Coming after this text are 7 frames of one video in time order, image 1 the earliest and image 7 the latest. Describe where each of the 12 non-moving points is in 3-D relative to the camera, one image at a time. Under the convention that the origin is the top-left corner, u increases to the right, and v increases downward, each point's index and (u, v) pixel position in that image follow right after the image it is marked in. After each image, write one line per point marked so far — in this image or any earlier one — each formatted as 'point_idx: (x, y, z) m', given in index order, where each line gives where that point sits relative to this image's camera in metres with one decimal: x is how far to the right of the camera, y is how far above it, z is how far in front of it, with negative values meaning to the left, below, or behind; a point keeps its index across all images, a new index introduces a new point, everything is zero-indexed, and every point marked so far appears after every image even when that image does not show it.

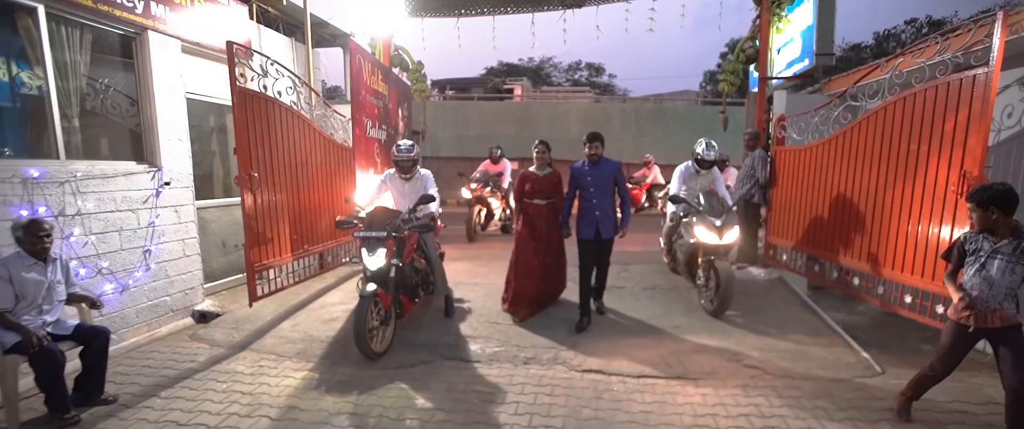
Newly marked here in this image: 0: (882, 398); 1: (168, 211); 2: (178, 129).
0: (+3.0, -1.5, +3.4) m
1: (-3.8, 0.0, +4.7) m
2: (-3.8, +1.0, +4.8) m
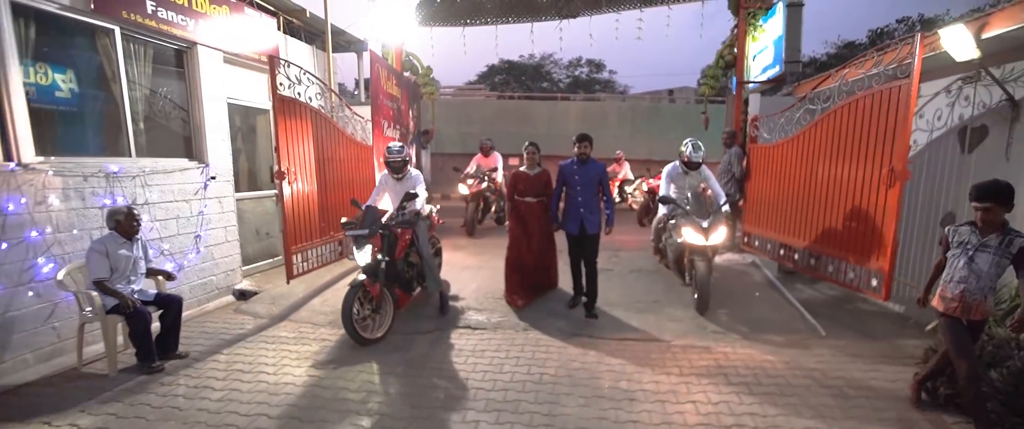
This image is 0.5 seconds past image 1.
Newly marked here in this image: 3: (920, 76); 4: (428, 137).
0: (+3.0, -1.4, +4.1) m
1: (-3.8, +0.2, +5.4) m
2: (-3.8, +1.1, +5.5) m
3: (+3.8, +1.3, +4.0) m
4: (-1.8, +1.7, +9.2) m
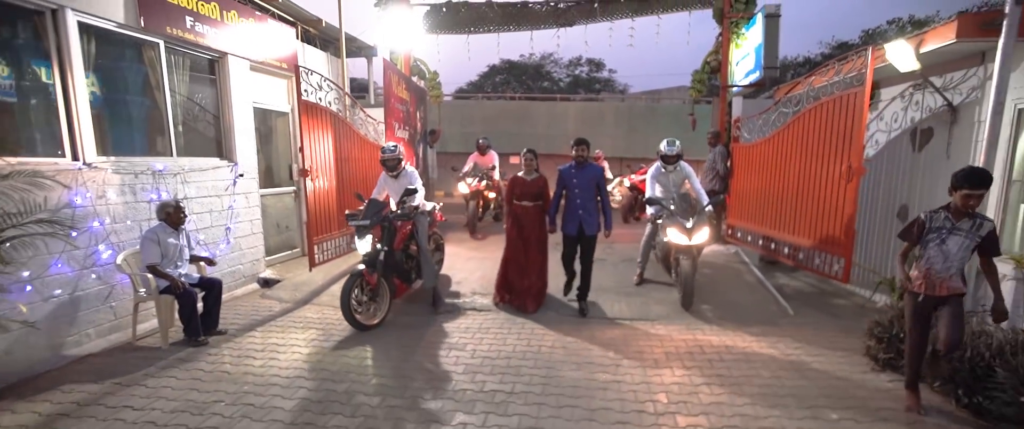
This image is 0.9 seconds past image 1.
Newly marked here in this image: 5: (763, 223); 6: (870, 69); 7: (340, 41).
0: (+3.0, -1.3, +4.7) m
1: (-3.8, +0.2, +5.9) m
2: (-3.8, +1.2, +6.0) m
3: (+3.8, +1.4, +4.5) m
4: (-1.8, +1.8, +9.8) m
5: (+3.8, -0.1, +6.3) m
6: (+3.8, +1.5, +4.4) m
7: (-3.3, +3.4, +8.2) m
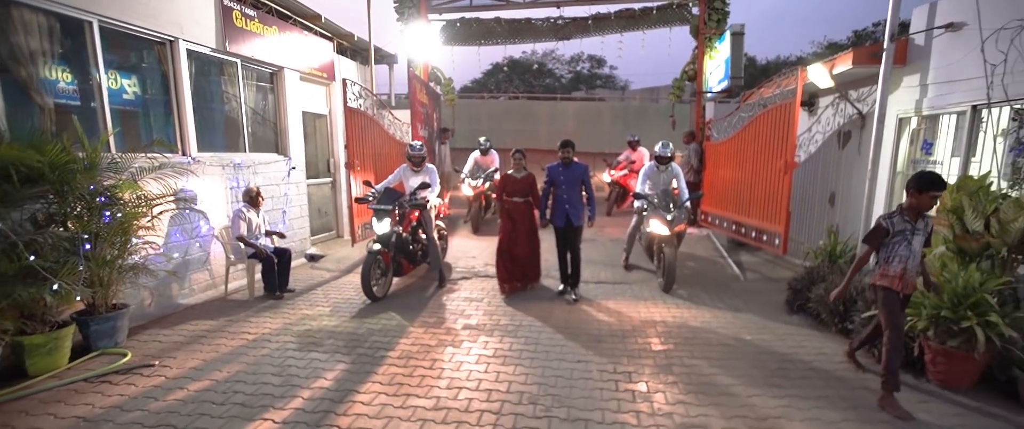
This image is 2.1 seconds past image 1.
0: (+3.1, -1.1, +5.9) m
1: (-3.7, +0.5, +7.2) m
2: (-3.7, +1.4, +7.3) m
3: (+3.9, +1.6, +5.8) m
4: (-1.7, +2.0, +11.0) m
5: (+3.9, +0.1, +7.6) m
6: (+3.8, +1.7, +5.7) m
7: (-3.2, +3.6, +9.4) m
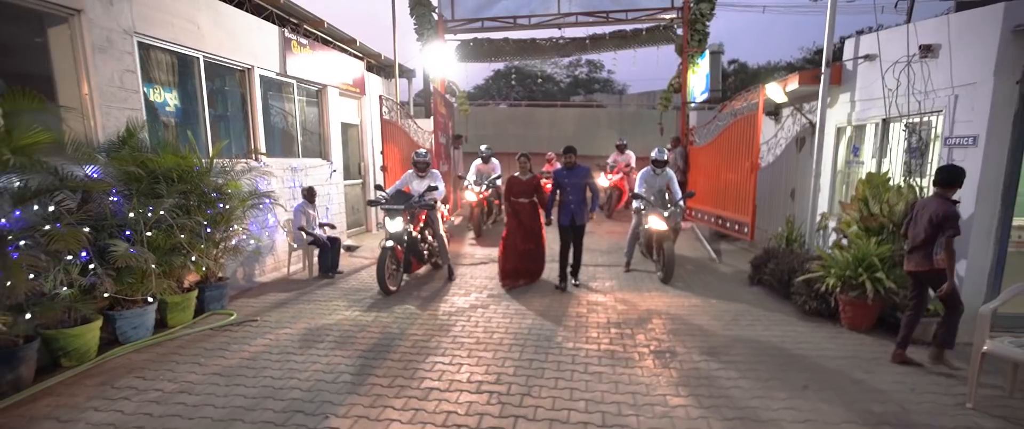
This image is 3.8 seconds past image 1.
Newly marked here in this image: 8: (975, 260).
0: (+3.3, -0.9, +7.1) m
1: (-3.5, +0.6, +8.4) m
2: (-3.5, +1.5, +8.4) m
3: (+4.1, +1.7, +7.0) m
4: (-1.5, +2.1, +12.2) m
5: (+4.1, +0.2, +8.8) m
6: (+4.0, +1.9, +6.9) m
7: (-3.0, +3.7, +10.6) m
8: (+4.4, -0.4, +4.1) m
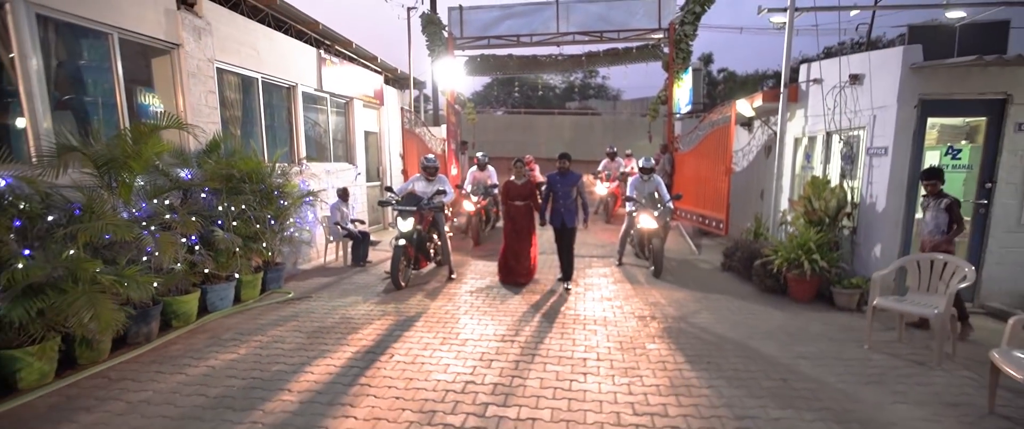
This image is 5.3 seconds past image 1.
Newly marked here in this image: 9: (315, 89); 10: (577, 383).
0: (+3.4, -0.9, +8.2) m
1: (-3.4, +0.6, +9.4) m
2: (-3.4, +1.5, +9.5) m
3: (+4.3, +1.8, +8.1) m
4: (-1.5, +2.1, +13.3) m
5: (+4.2, +0.2, +9.9) m
6: (+4.2, +1.9, +8.0) m
7: (-2.9, +3.7, +11.7) m
8: (+4.6, -0.4, +5.2) m
9: (-3.7, +2.4, +8.0) m
10: (+0.6, -1.4, +3.6) m
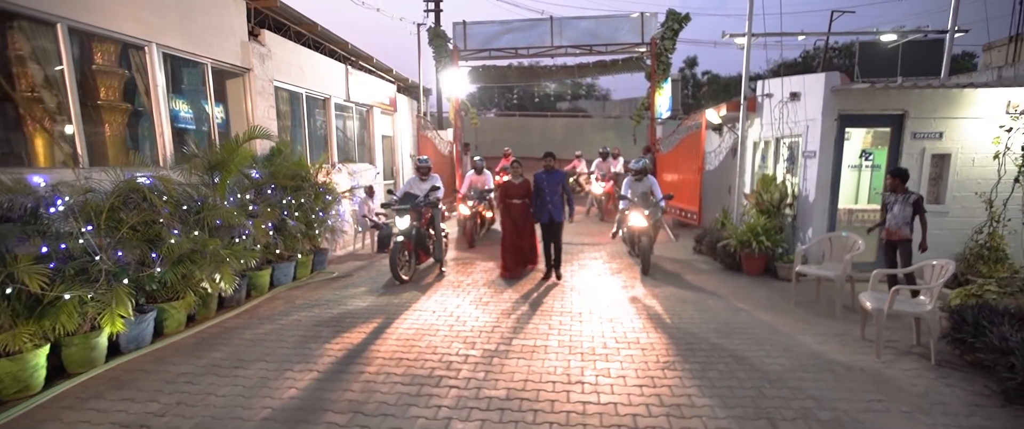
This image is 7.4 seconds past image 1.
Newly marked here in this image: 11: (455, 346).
0: (+3.5, -0.7, +9.5) m
1: (-3.4, +0.7, +10.6) m
2: (-3.3, +1.7, +10.7) m
3: (+4.3, +1.9, +9.5) m
4: (-1.5, +2.3, +14.5) m
5: (+4.3, +0.4, +11.2) m
6: (+4.2, +2.1, +9.4) m
7: (-2.9, +3.8, +12.9) m
8: (+4.7, -0.2, +6.6) m
9: (-3.7, +2.5, +9.2) m
10: (+0.7, -1.3, +4.9) m
11: (-0.6, -1.4, +4.4) m
